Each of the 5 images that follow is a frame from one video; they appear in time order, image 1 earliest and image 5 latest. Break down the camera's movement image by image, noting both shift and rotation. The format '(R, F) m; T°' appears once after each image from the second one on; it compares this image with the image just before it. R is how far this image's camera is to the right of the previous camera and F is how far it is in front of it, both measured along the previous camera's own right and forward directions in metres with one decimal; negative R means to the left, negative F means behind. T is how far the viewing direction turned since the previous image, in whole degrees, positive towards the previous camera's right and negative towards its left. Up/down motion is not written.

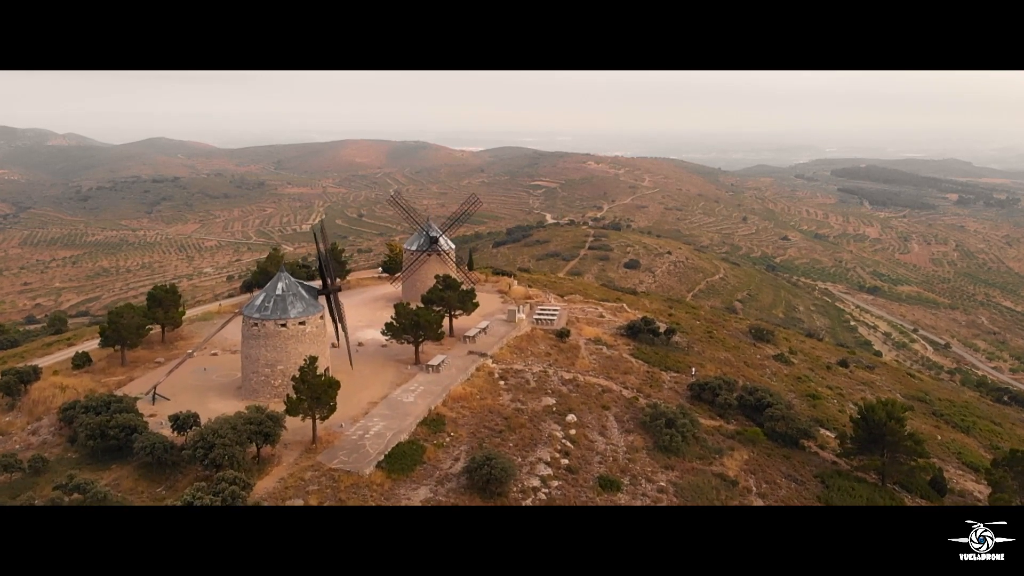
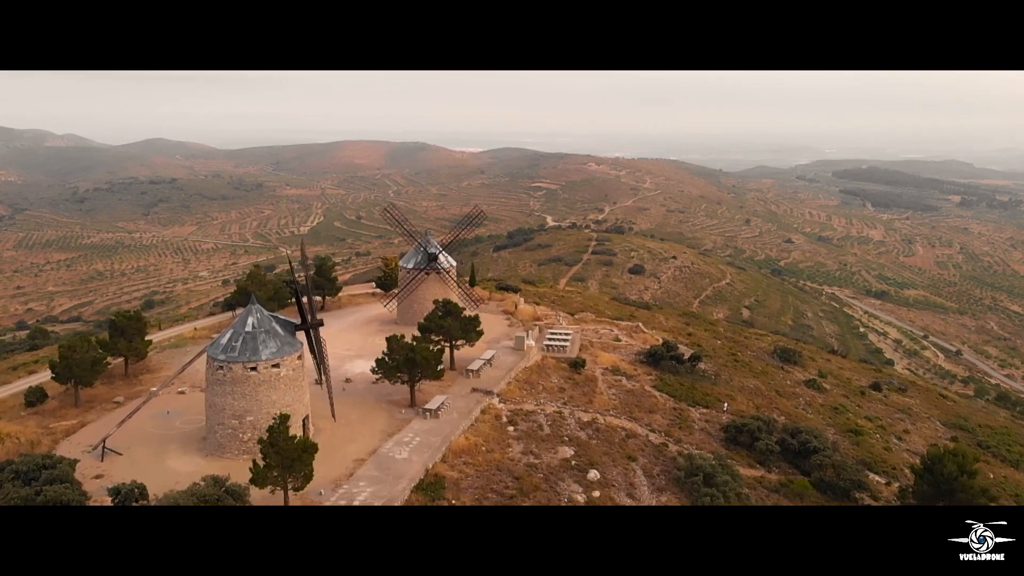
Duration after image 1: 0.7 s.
(-0.2, +1.3) m; 0°
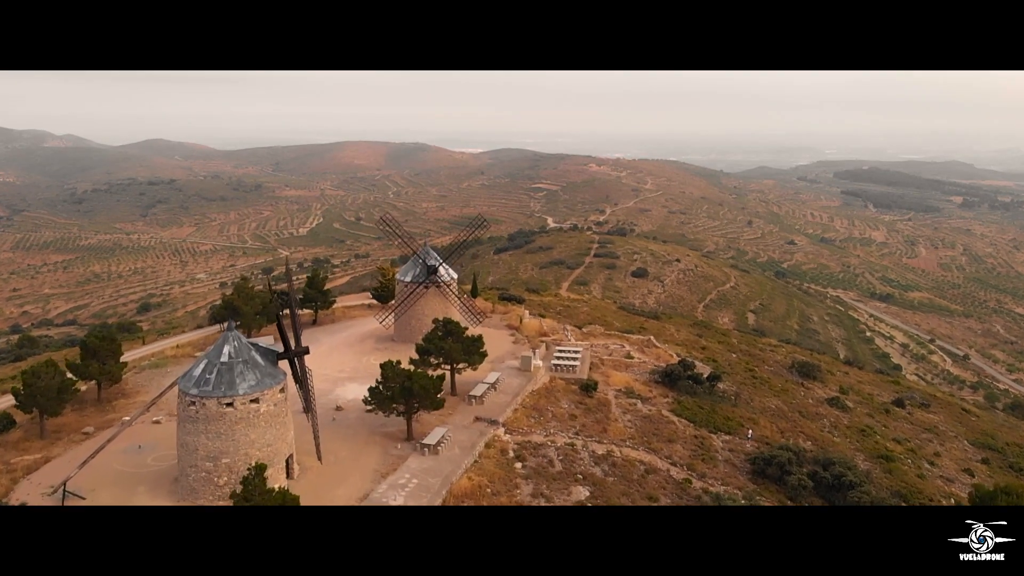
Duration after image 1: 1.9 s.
(-0.1, +0.8) m; 0°
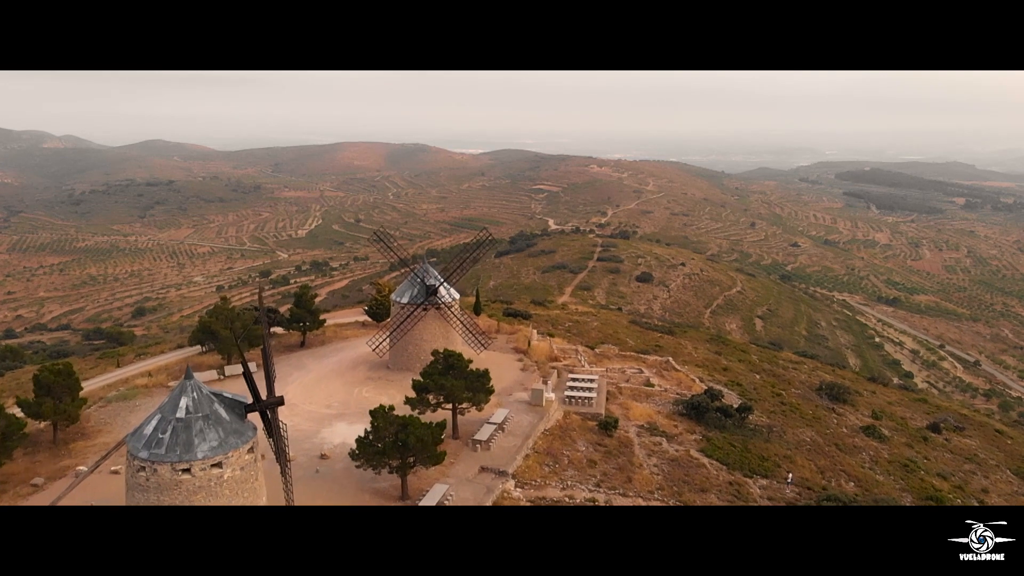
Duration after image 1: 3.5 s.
(-0.1, +1.1) m; 0°
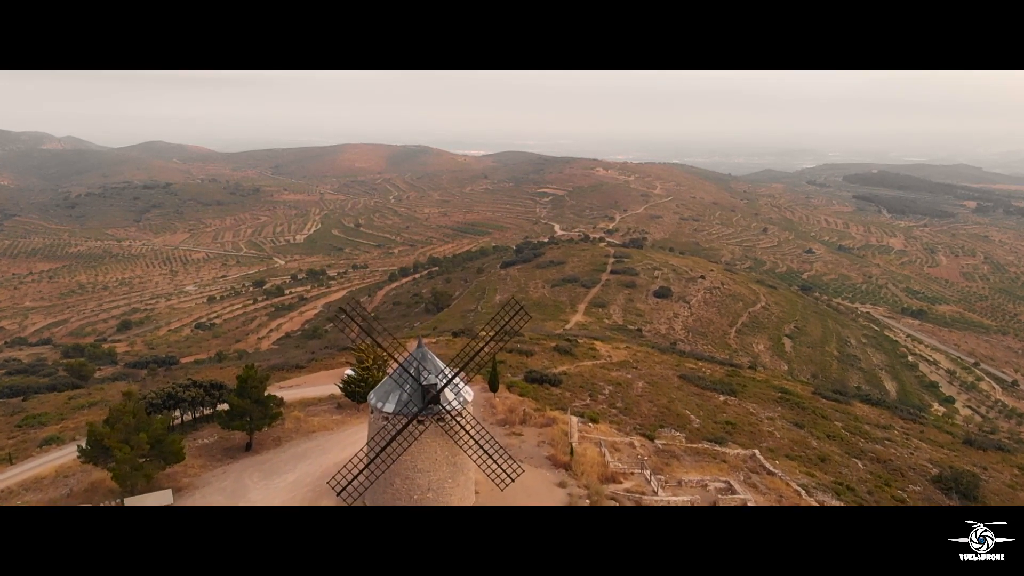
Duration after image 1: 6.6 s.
(-0.5, +3.3) m; 0°
